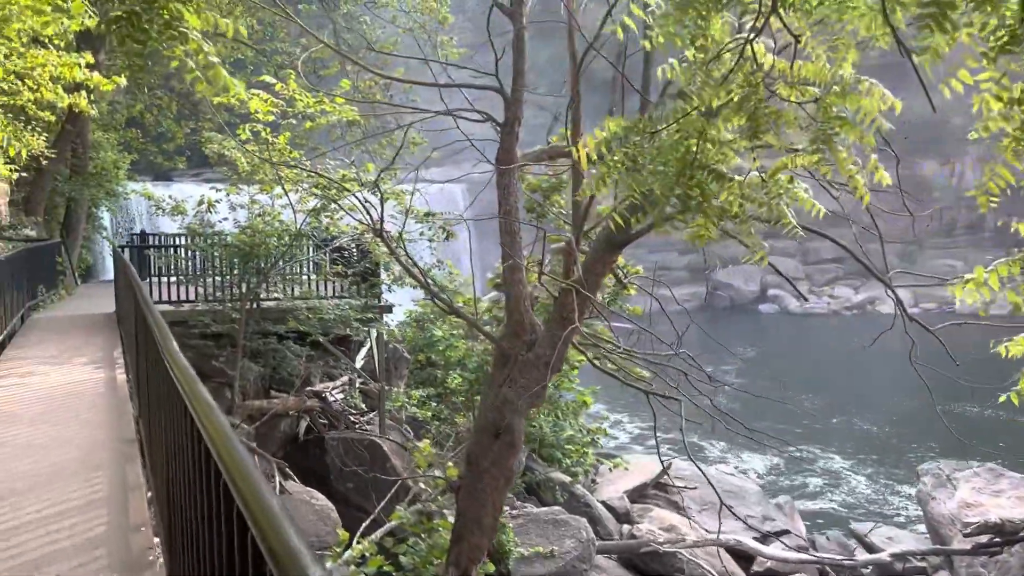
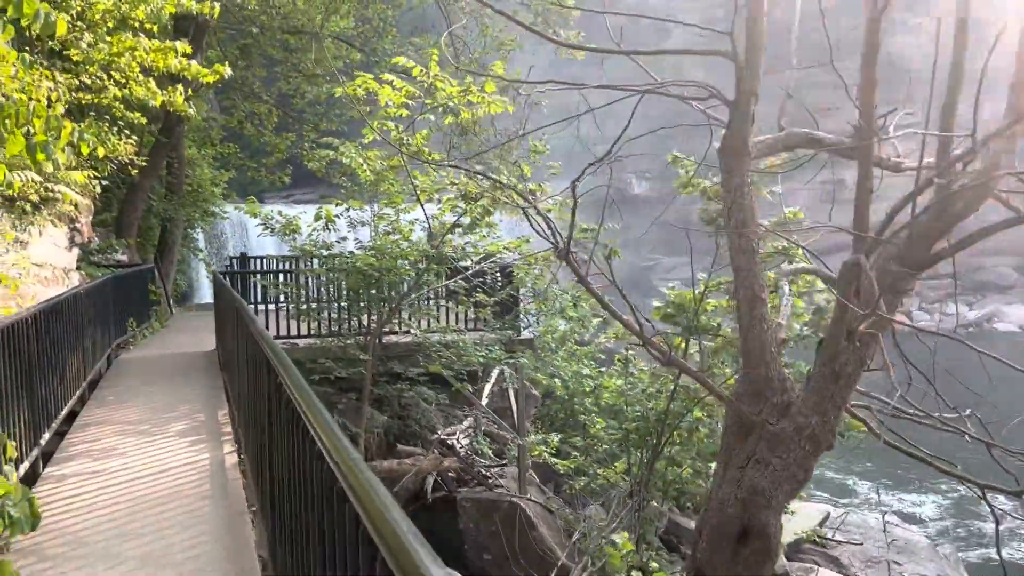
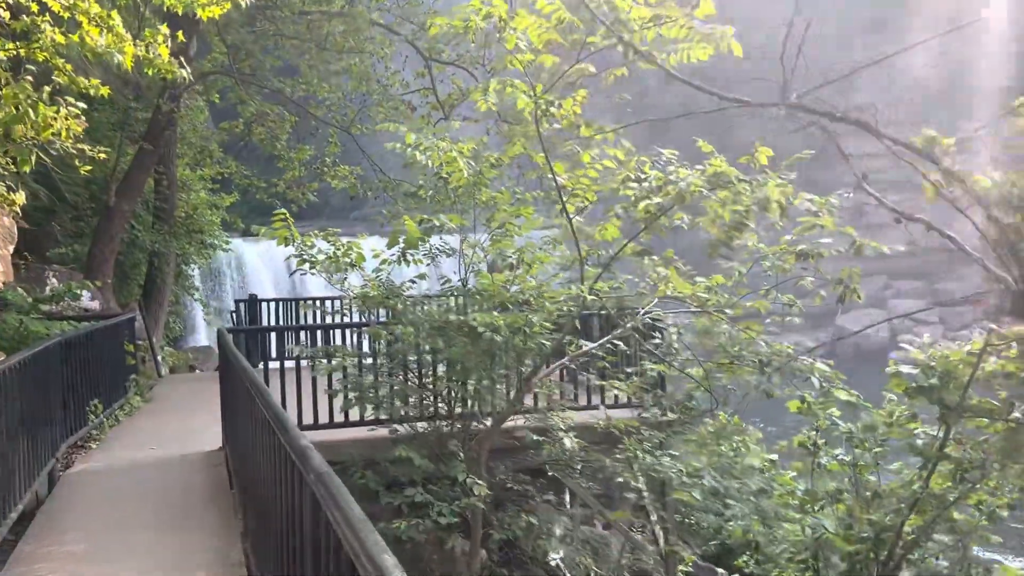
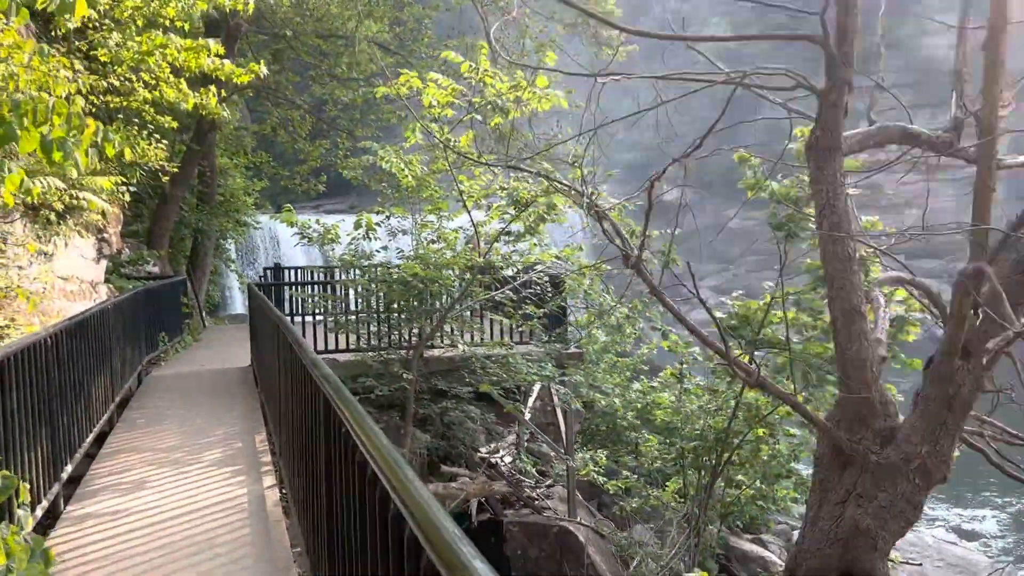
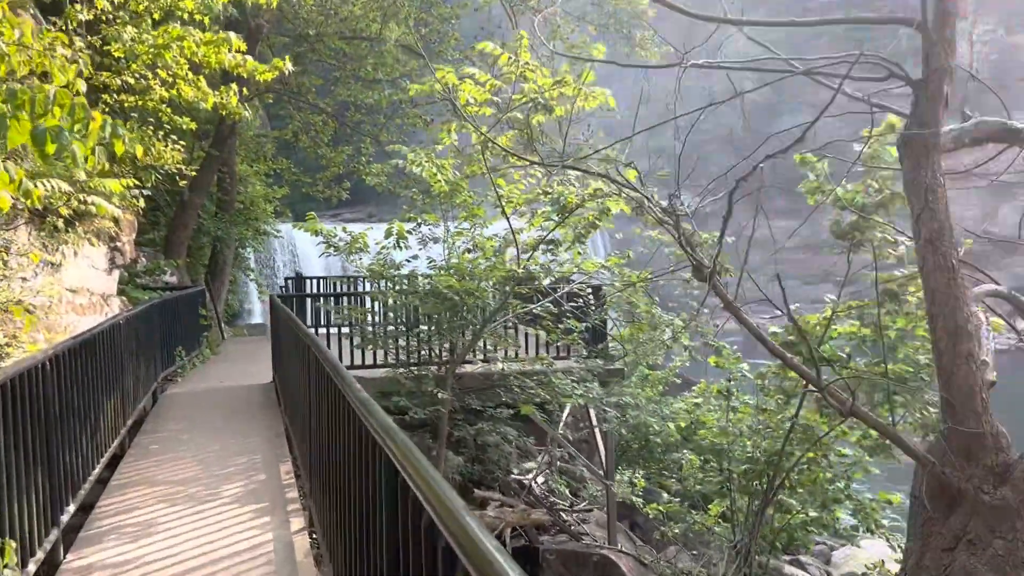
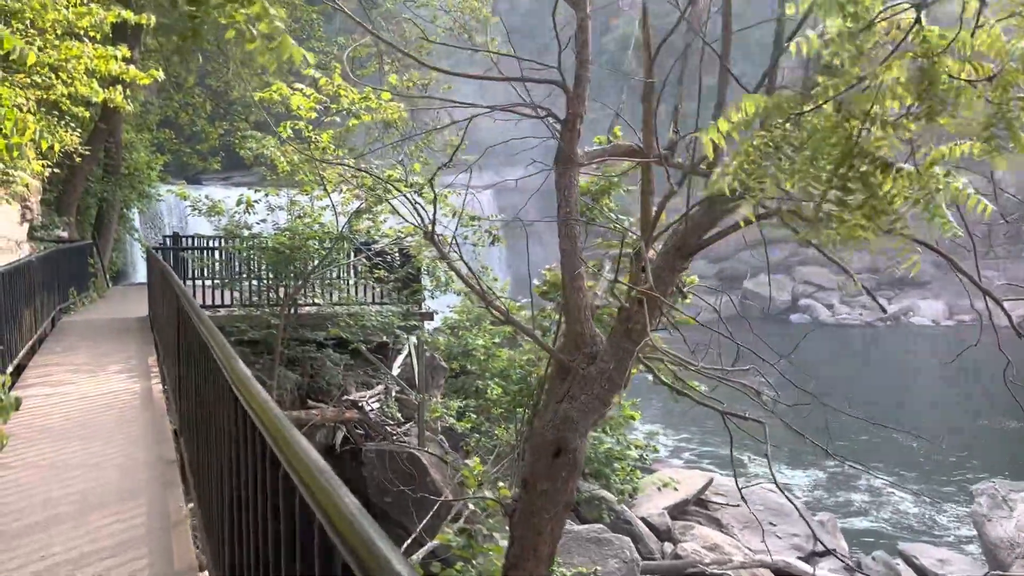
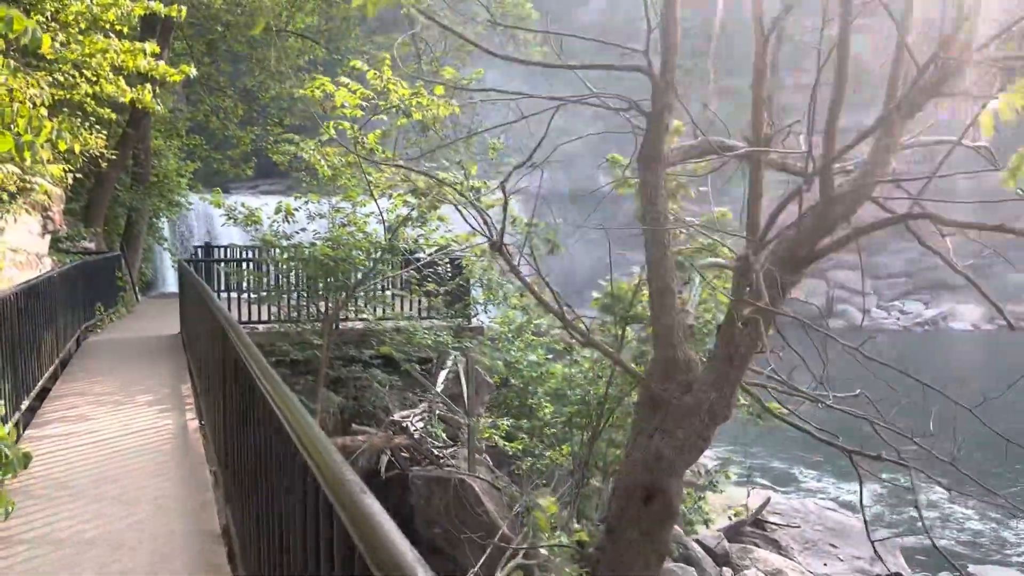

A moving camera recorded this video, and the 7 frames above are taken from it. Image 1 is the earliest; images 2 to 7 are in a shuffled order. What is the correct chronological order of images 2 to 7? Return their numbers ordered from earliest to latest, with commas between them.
6, 7, 2, 4, 5, 3
